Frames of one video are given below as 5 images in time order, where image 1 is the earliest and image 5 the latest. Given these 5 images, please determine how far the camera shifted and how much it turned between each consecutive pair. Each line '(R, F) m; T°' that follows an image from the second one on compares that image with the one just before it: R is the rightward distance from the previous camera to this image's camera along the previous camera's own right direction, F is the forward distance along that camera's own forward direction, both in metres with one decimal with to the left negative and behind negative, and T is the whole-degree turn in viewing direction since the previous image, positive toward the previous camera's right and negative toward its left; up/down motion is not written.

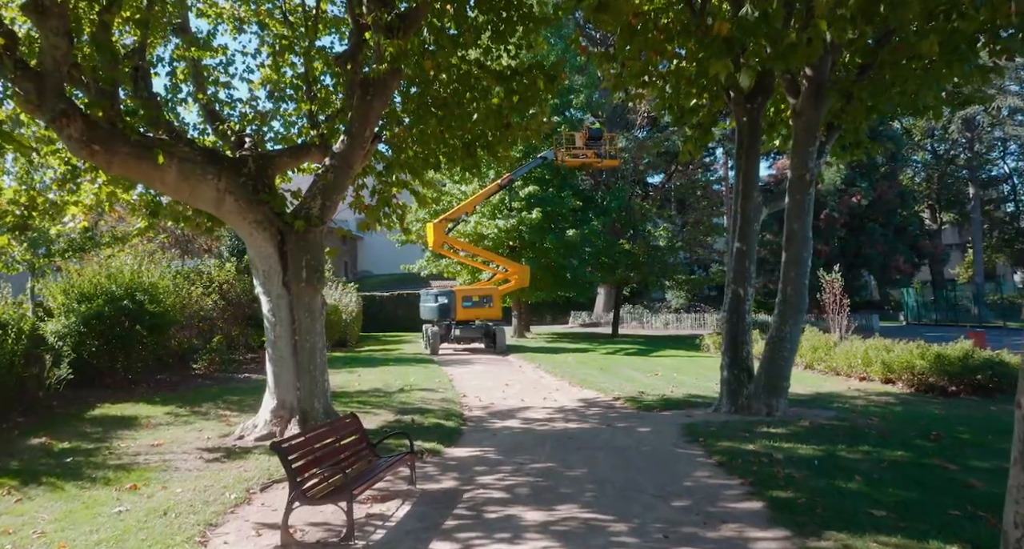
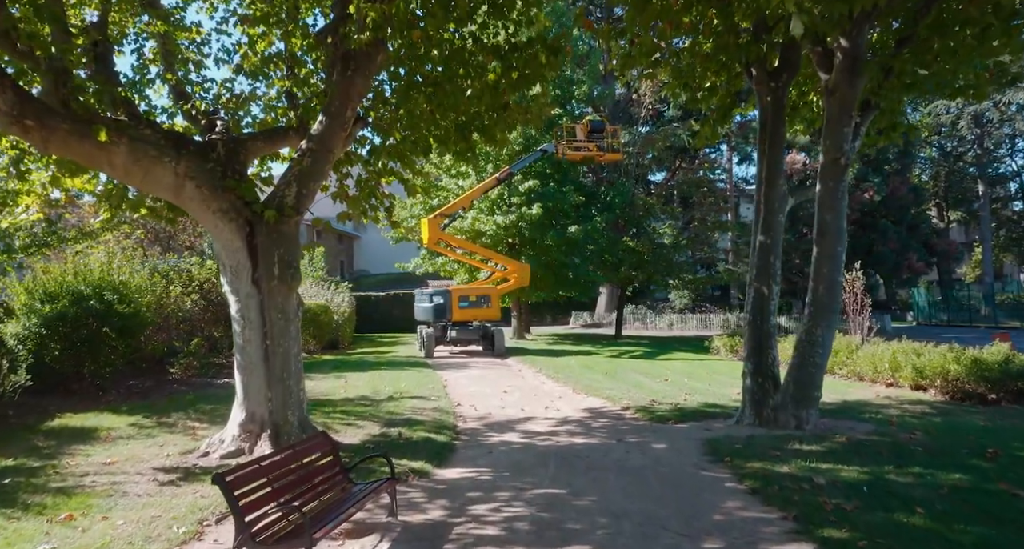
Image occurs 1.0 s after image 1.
(0.0, +1.1) m; 0°
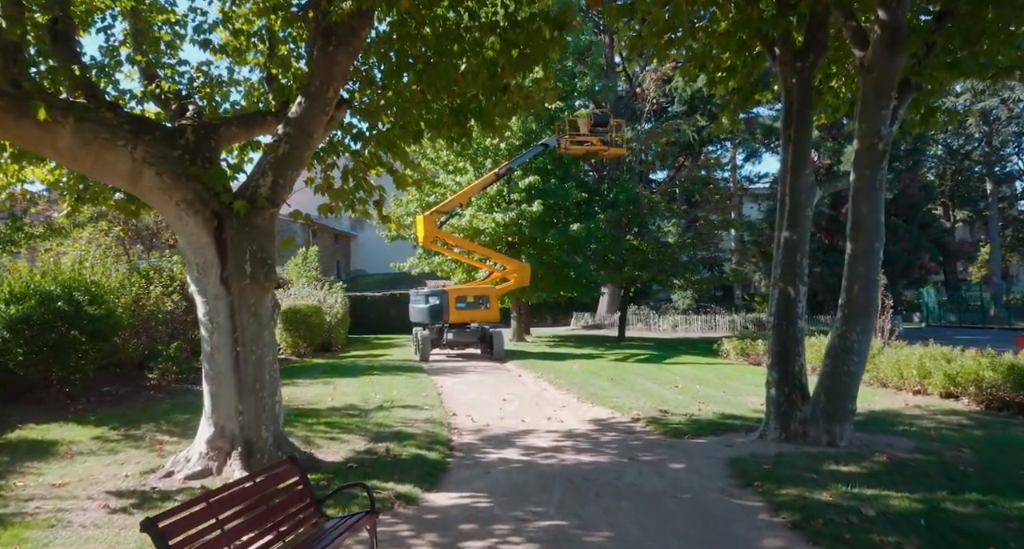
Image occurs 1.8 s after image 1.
(0.0, +0.9) m; 0°
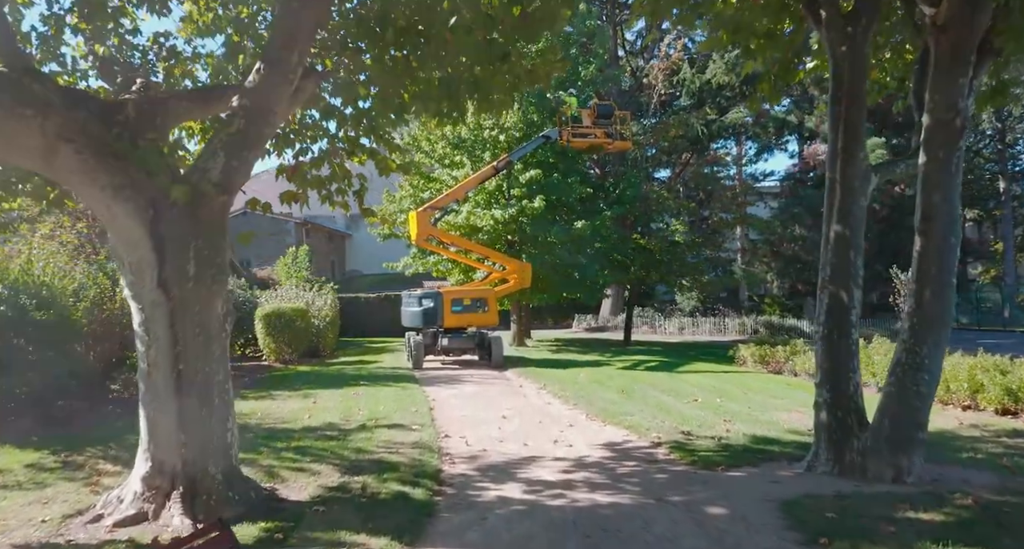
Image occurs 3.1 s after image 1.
(0.0, +1.4) m; 0°
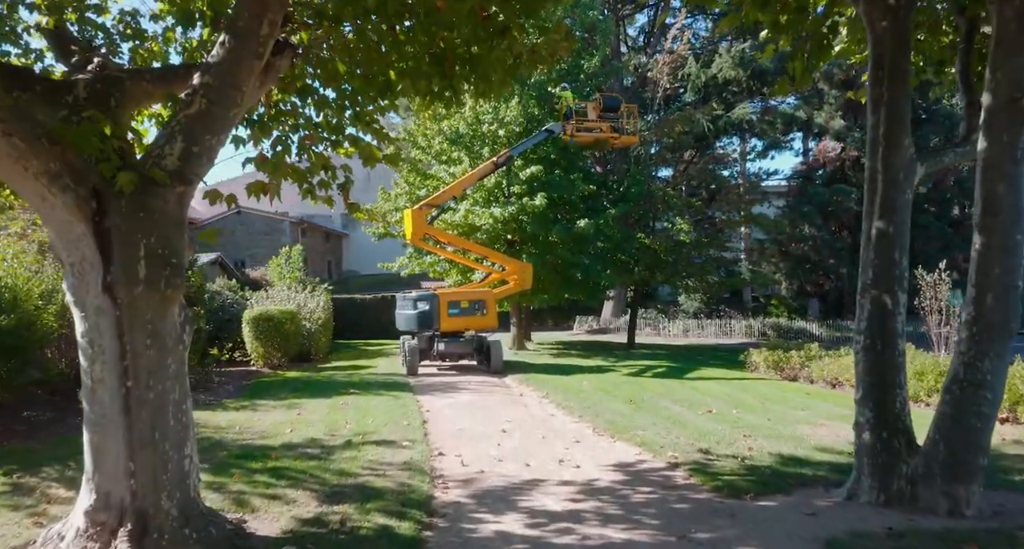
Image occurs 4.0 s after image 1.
(0.0, +0.9) m; 0°
